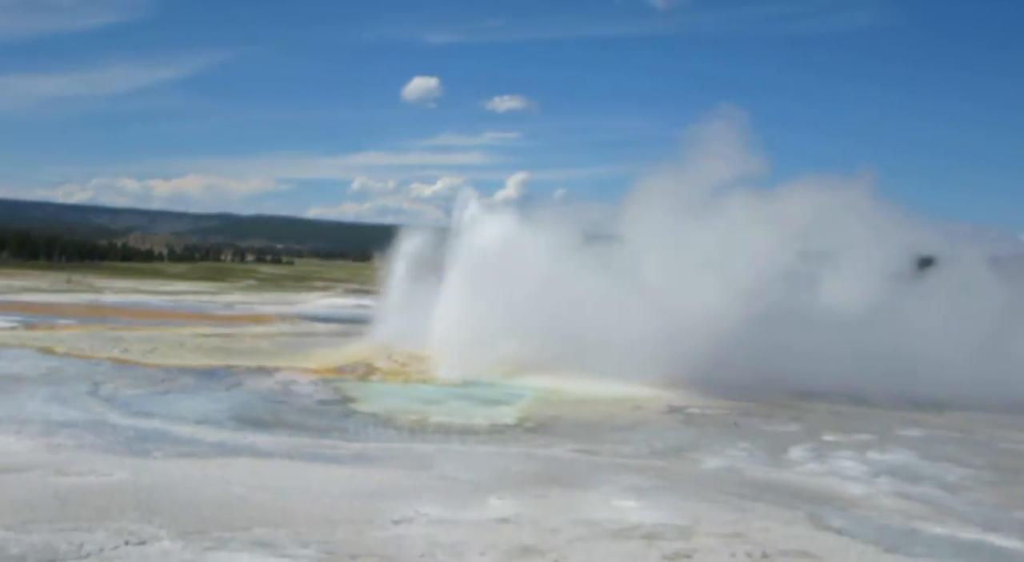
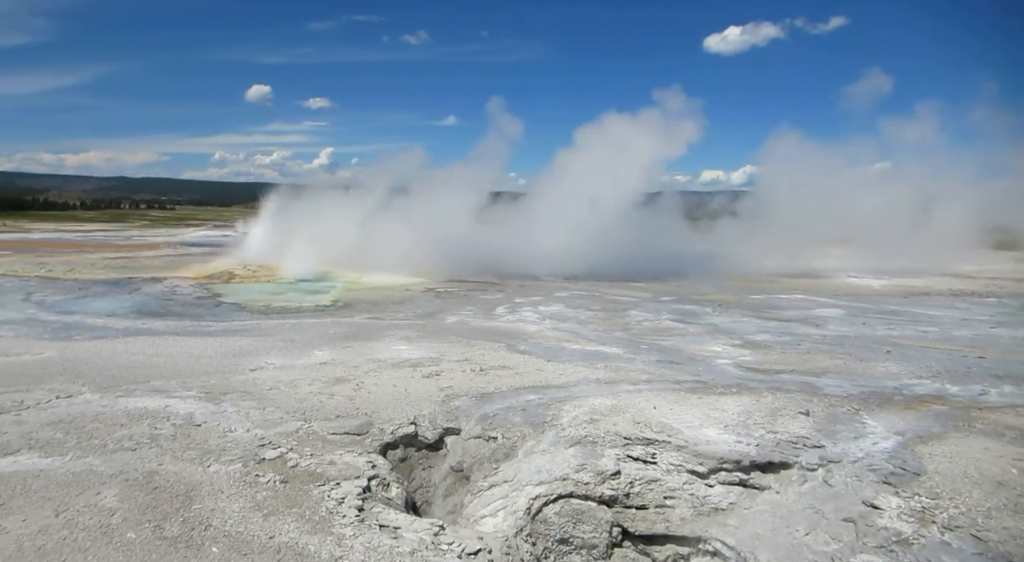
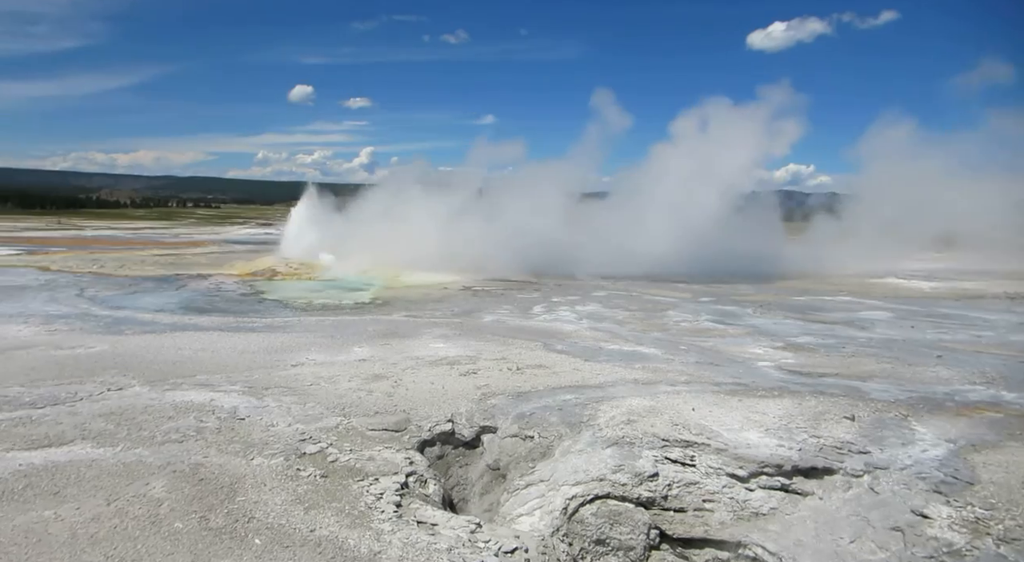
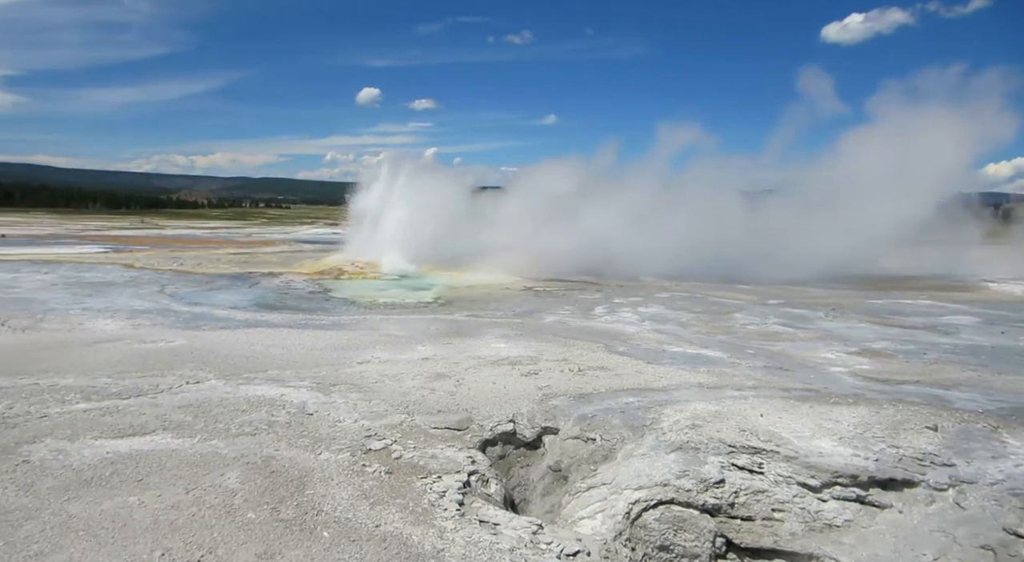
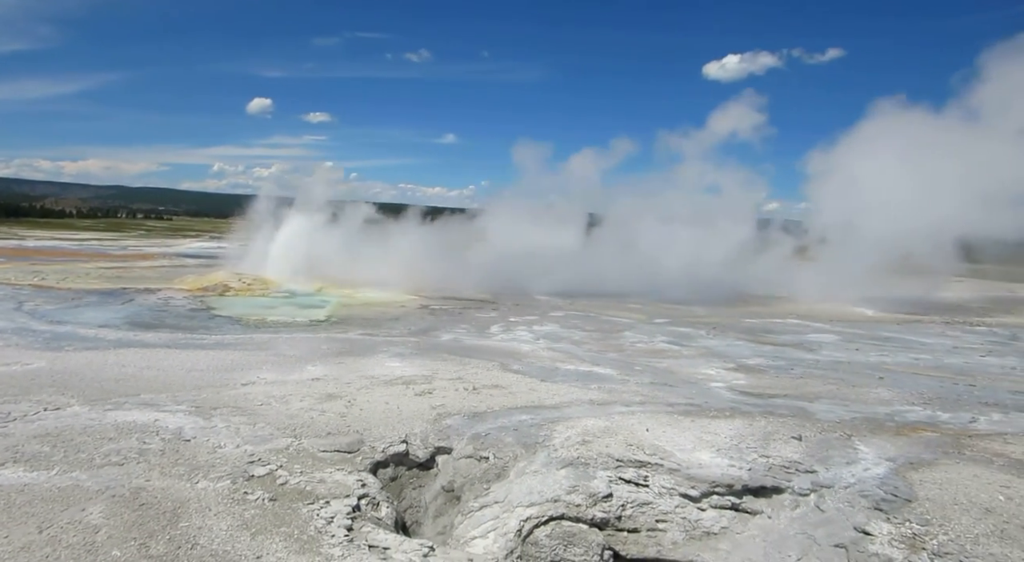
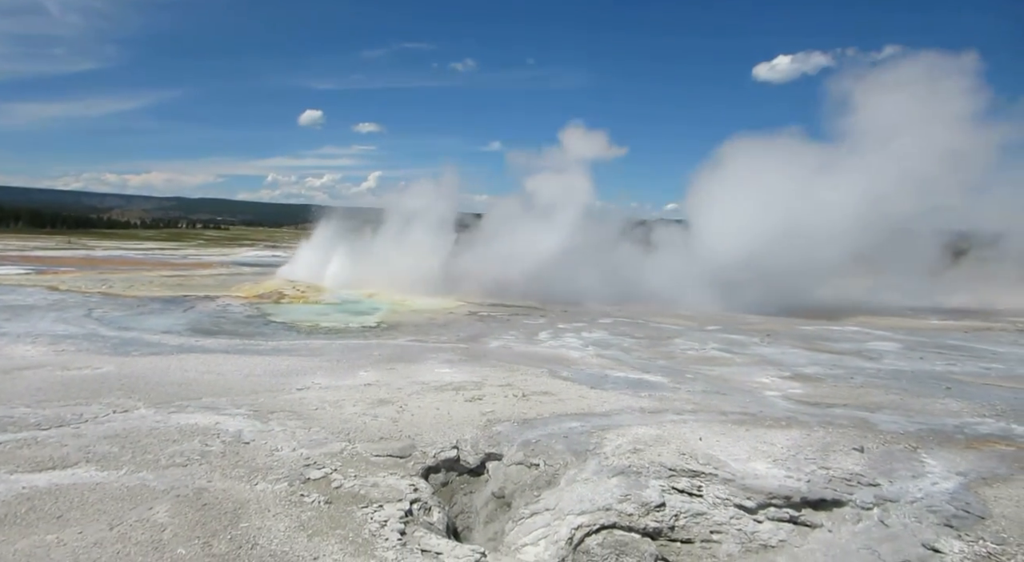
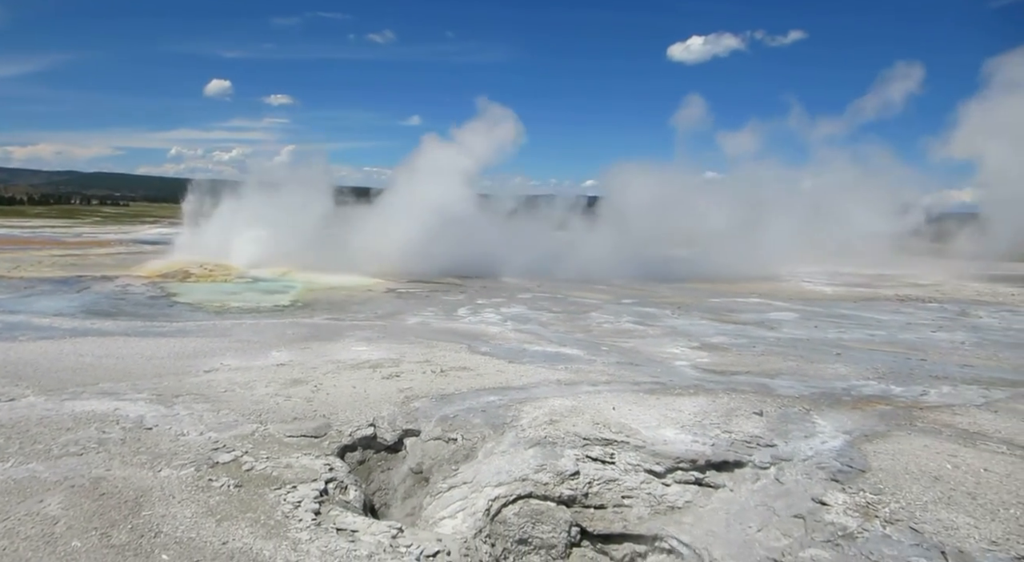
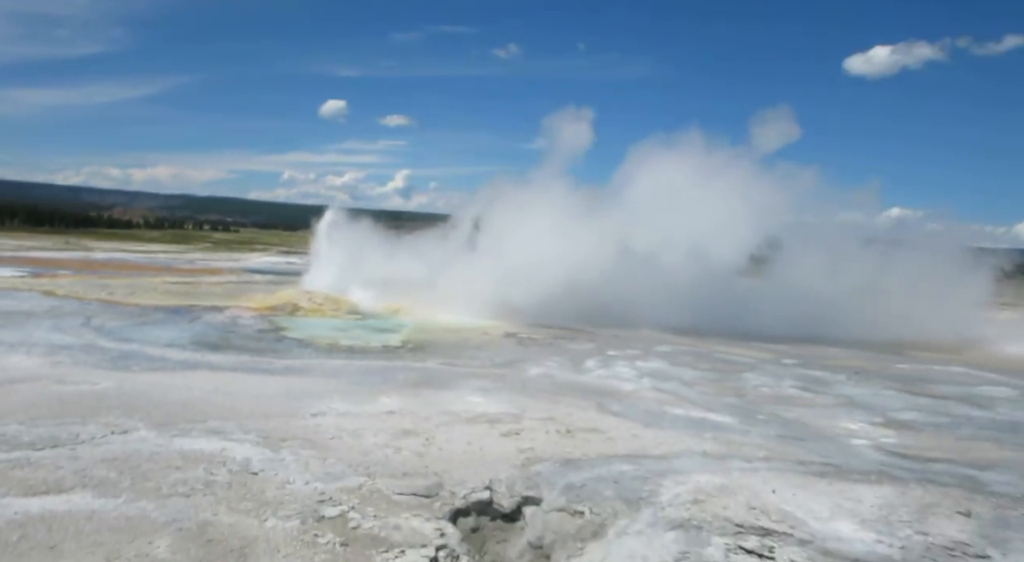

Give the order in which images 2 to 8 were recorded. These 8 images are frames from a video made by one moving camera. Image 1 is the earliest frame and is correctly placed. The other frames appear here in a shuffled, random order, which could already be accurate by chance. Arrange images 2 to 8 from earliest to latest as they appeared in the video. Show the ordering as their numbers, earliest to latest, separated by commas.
8, 6, 5, 7, 2, 3, 4
